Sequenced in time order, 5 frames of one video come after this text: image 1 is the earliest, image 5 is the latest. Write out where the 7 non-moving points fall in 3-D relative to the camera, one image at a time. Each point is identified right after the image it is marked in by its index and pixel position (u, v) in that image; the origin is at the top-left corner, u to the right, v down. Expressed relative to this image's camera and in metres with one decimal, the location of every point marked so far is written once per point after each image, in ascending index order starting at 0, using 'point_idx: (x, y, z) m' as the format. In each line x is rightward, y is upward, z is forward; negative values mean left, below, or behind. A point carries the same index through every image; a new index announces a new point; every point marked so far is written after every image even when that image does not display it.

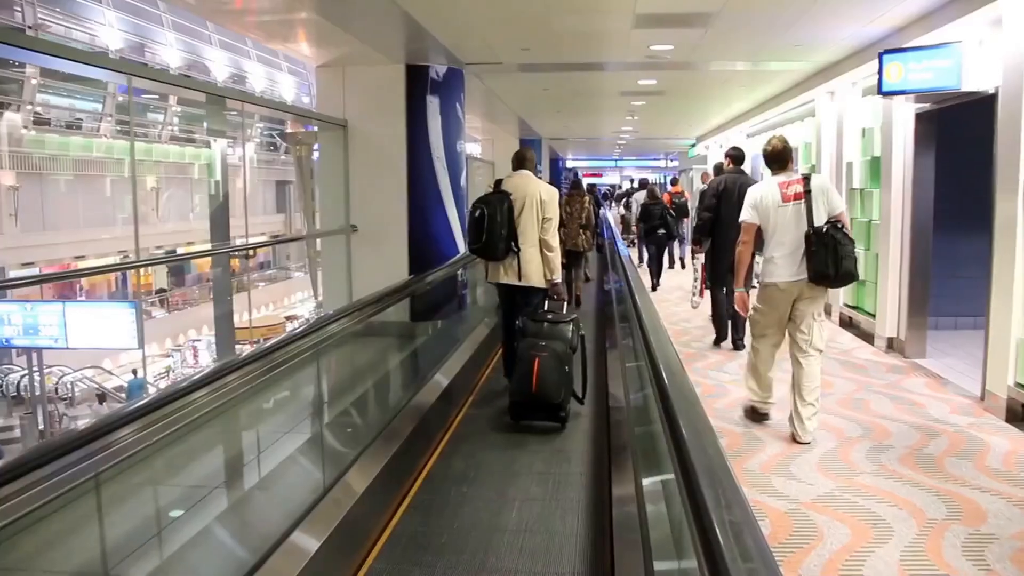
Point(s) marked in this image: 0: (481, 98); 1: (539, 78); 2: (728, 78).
0: (-0.3, +2.6, +10.4) m
1: (+0.4, +2.4, +8.5) m
2: (+2.3, +2.3, +8.4) m
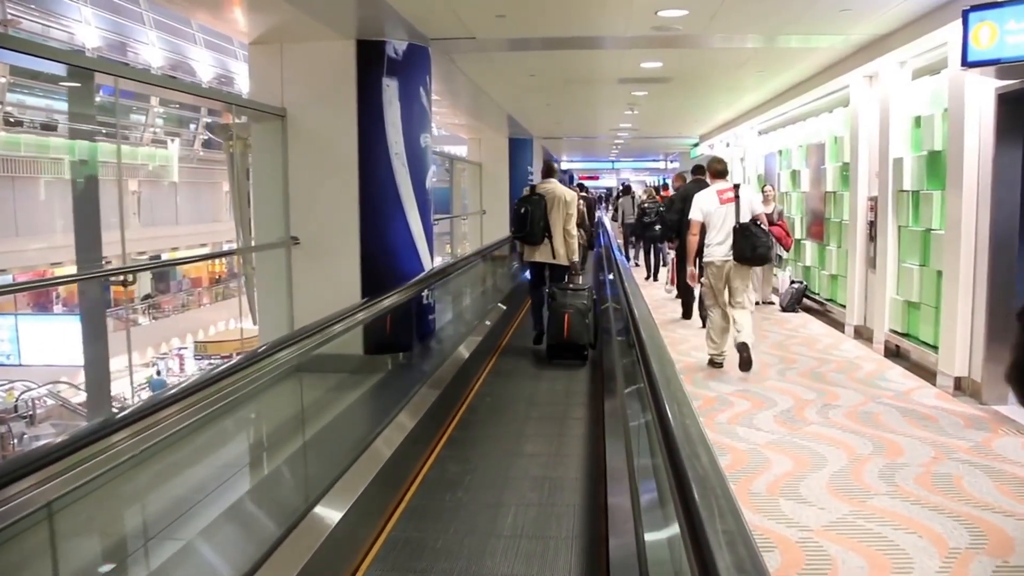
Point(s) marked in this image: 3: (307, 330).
0: (-0.5, +2.4, +9.5) m
1: (+0.2, +2.2, +7.6) m
2: (+2.2, +2.2, +7.6) m
3: (-1.0, -0.2, +4.1) m
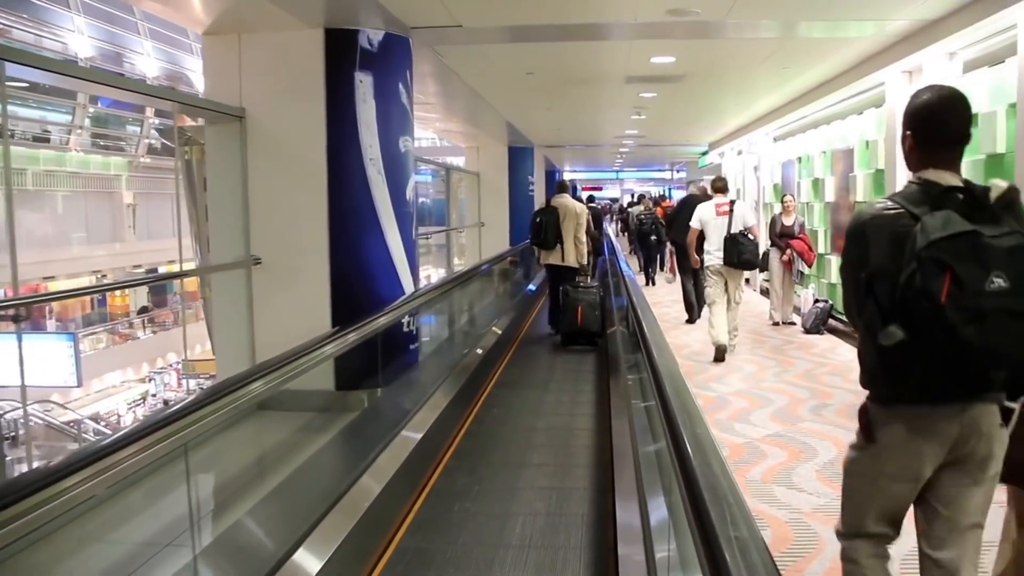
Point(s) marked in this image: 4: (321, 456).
0: (-0.5, +2.2, +9.0) m
1: (+0.2, +2.1, +7.1) m
2: (+2.2, +2.1, +7.1) m
3: (-1.0, -0.3, +3.6) m
4: (-1.0, -0.9, +4.1) m
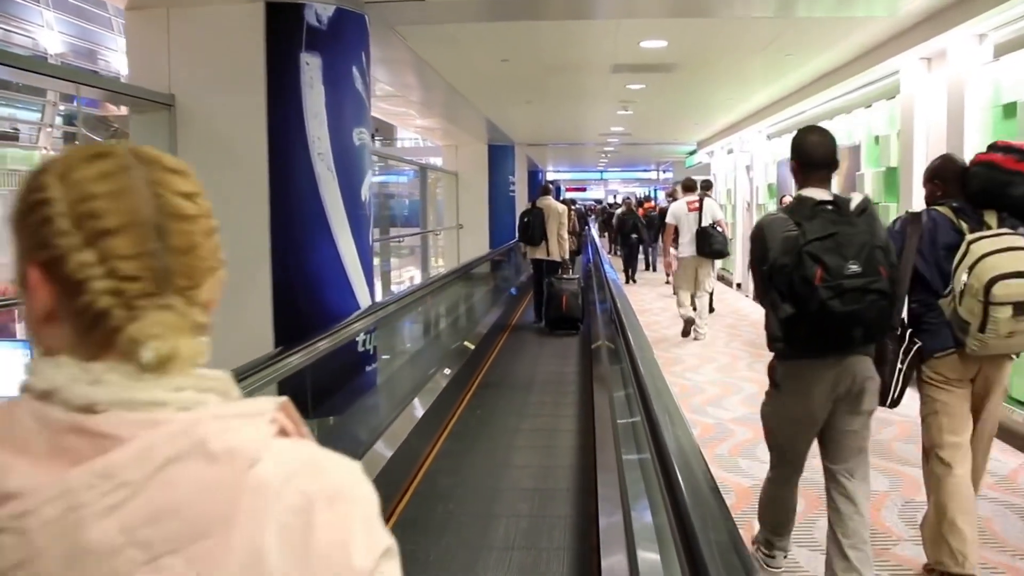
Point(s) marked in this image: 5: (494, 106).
0: (-0.7, +2.2, +8.6) m
1: (0.0, +2.0, +6.7) m
2: (+2.0, +2.0, +6.7) m
3: (-1.2, -0.4, +3.1) m
4: (-1.1, -0.9, +3.6) m
5: (-0.2, +2.4, +10.7) m
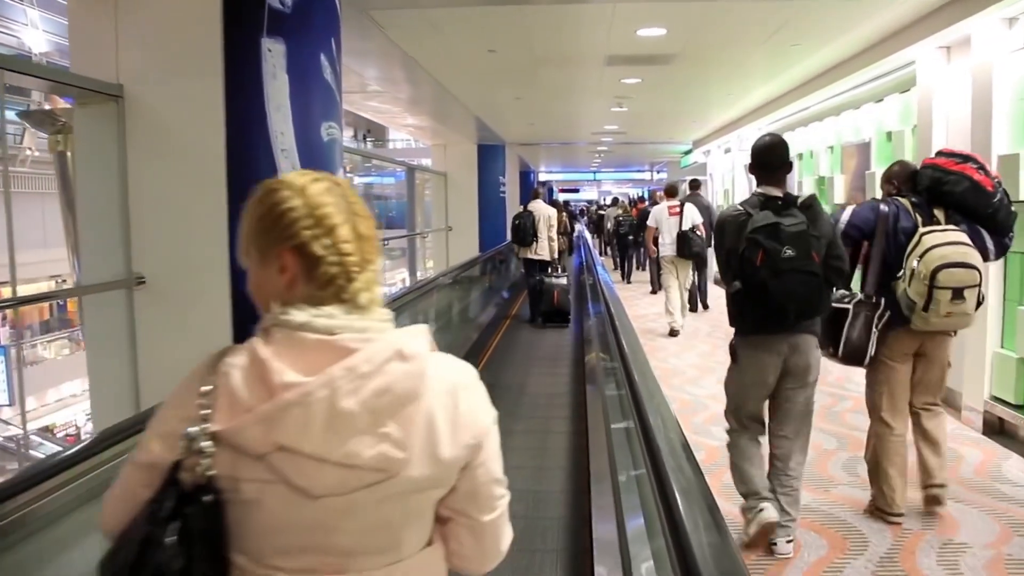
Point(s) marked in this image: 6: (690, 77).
0: (-0.8, +2.1, +8.3) m
1: (-0.1, +2.0, +6.4) m
2: (+1.9, +2.0, +6.4) m
3: (-1.2, -0.4, +2.8) m
4: (-1.2, -1.0, +3.4) m
5: (-0.4, +2.4, +10.4) m
6: (+1.9, +2.2, +8.7) m
